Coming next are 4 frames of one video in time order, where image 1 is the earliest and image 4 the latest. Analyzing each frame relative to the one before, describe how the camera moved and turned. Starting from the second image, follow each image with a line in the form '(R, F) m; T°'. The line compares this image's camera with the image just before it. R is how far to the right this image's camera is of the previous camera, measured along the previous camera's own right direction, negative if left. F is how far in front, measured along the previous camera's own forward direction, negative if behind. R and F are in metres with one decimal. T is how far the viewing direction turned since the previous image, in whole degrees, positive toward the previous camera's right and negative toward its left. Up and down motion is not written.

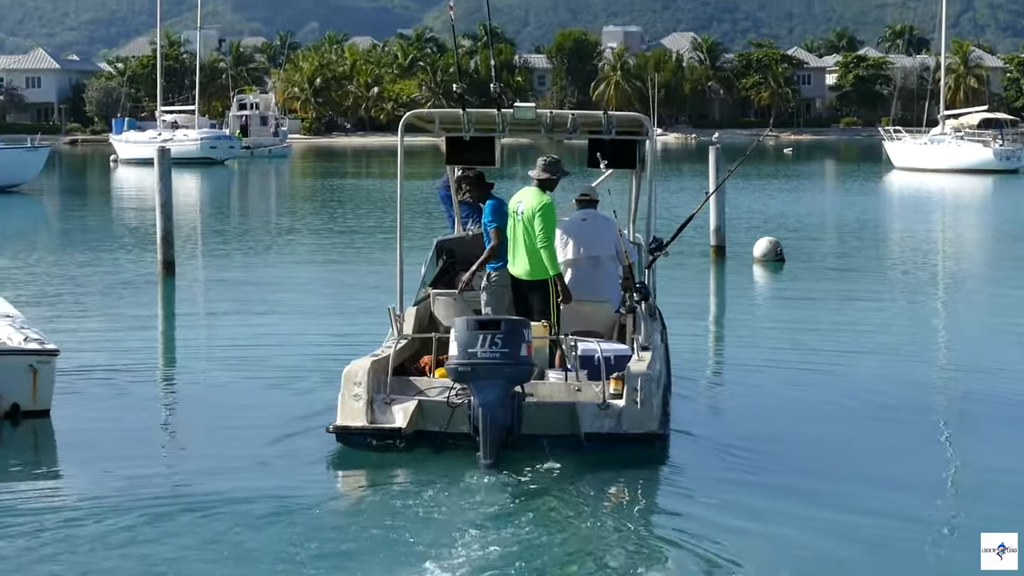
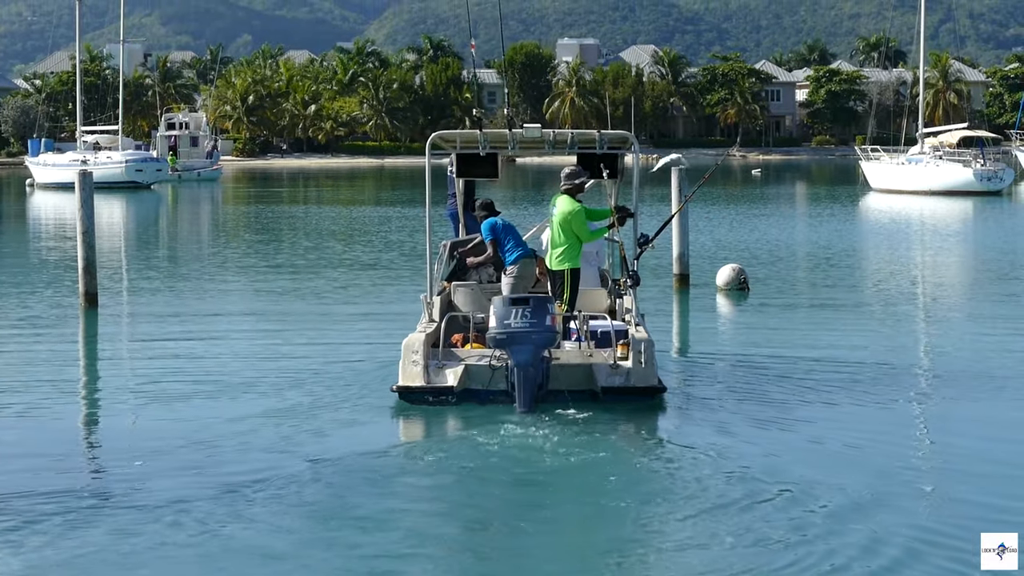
(+0.4, +1.0) m; +1°
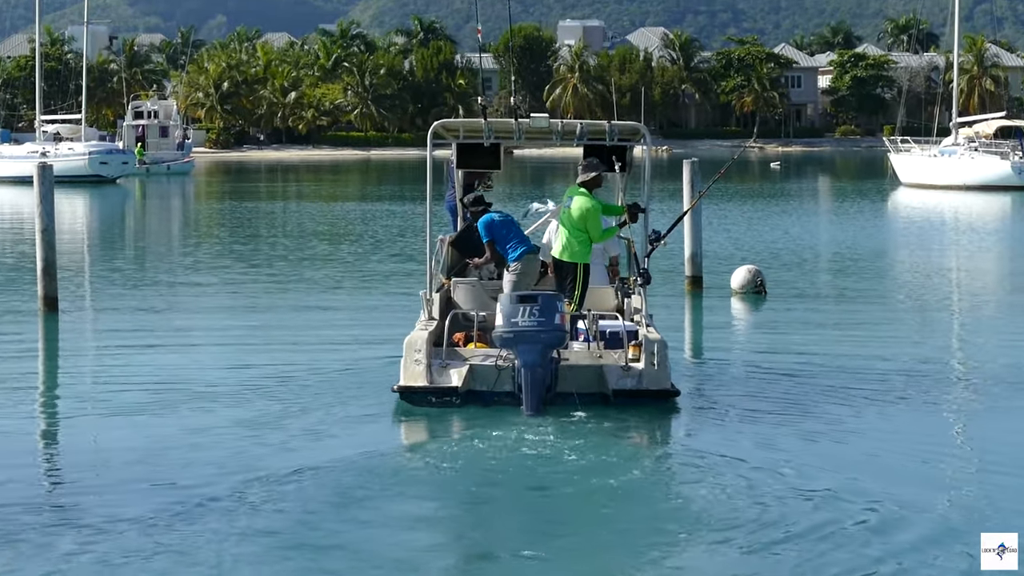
(+0.1, +1.2) m; 0°
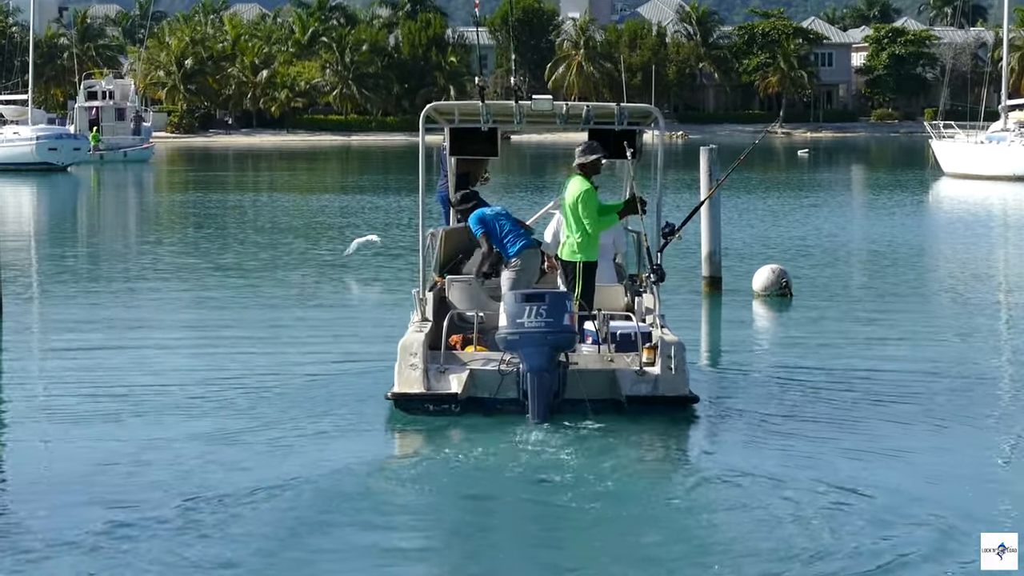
(0.0, +1.4) m; 0°
